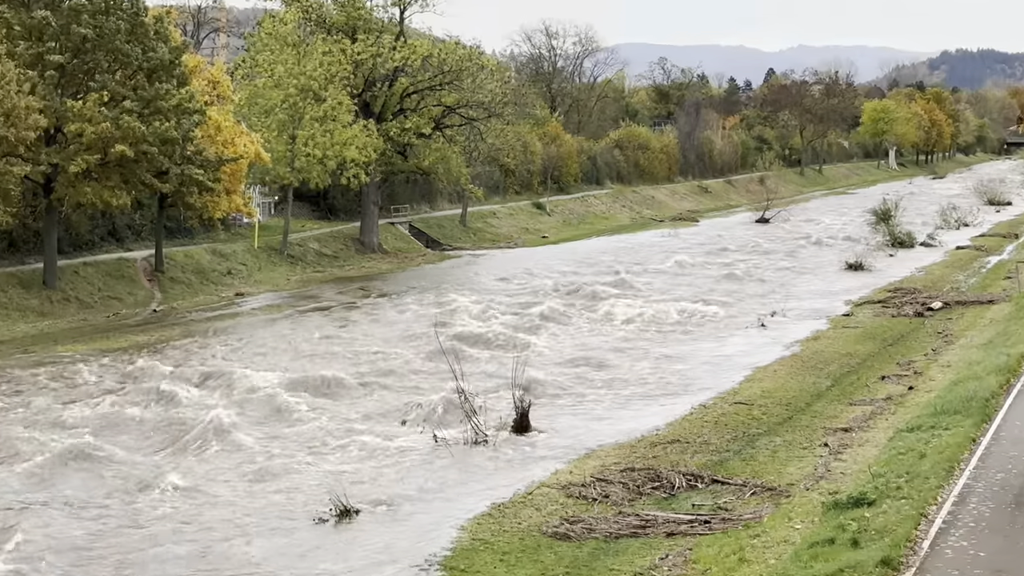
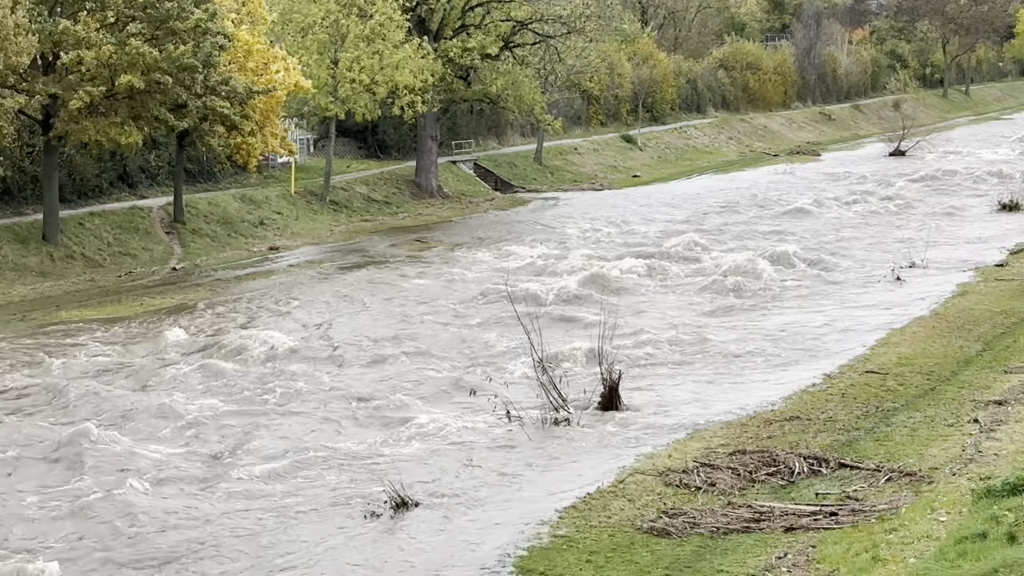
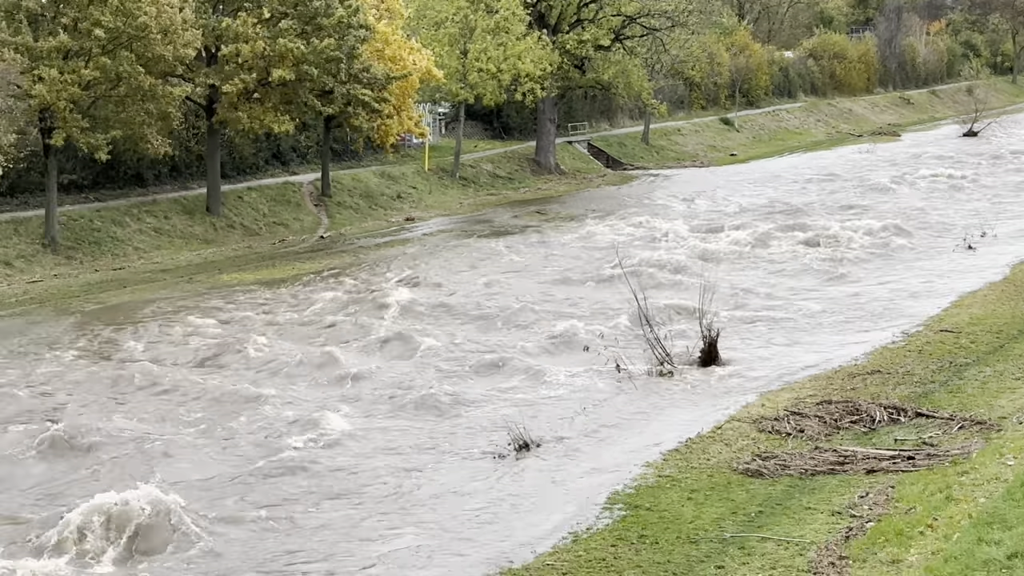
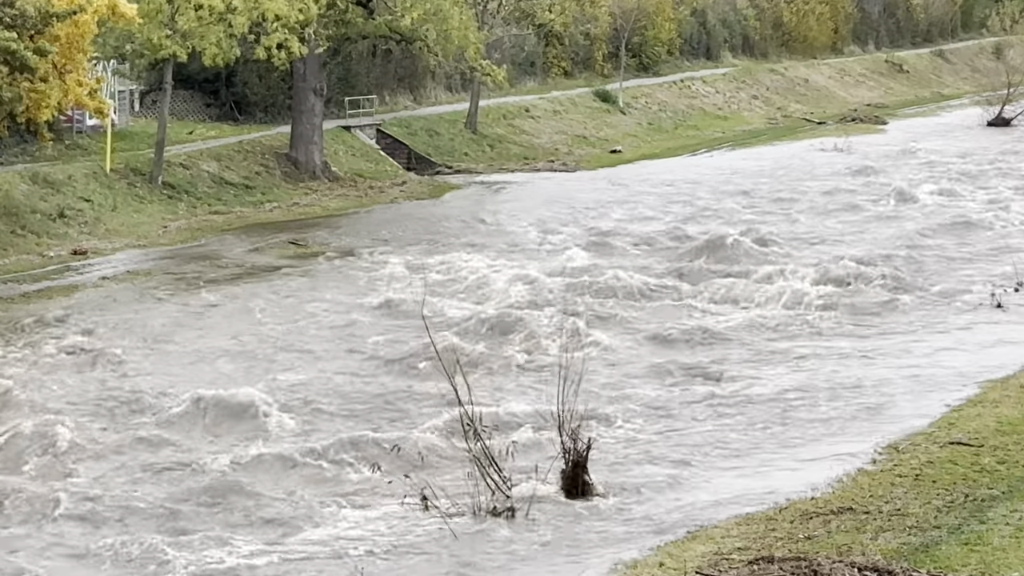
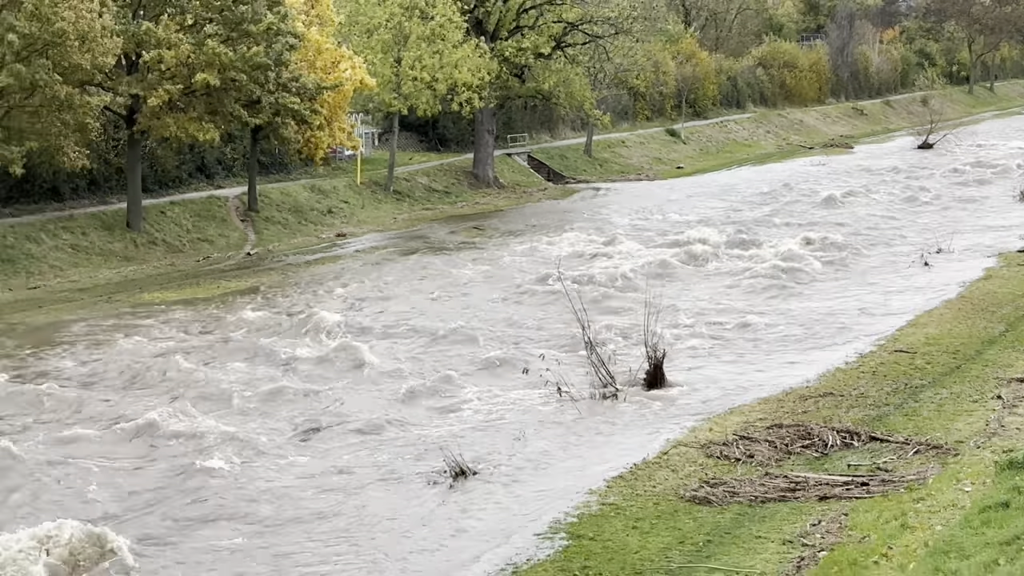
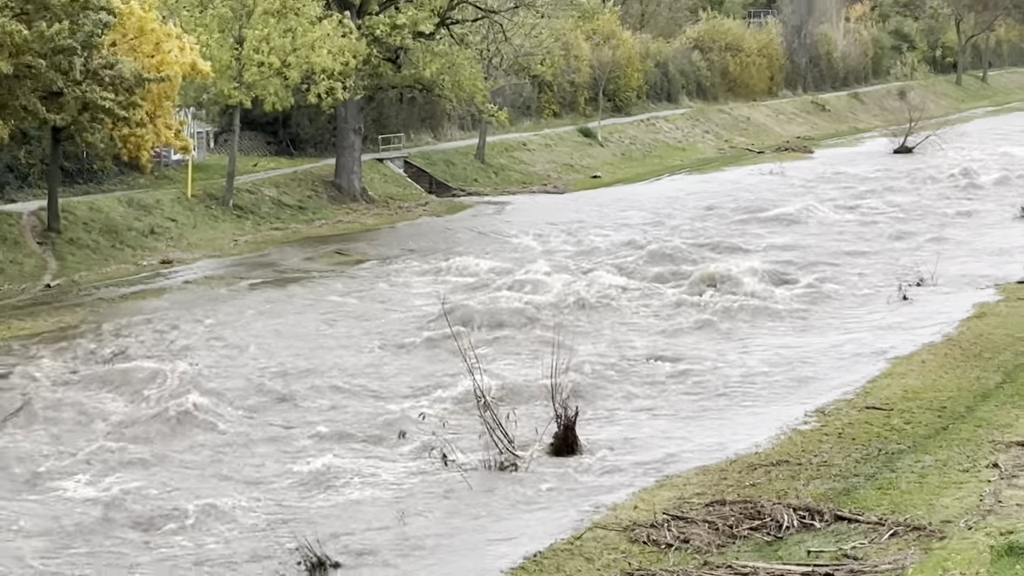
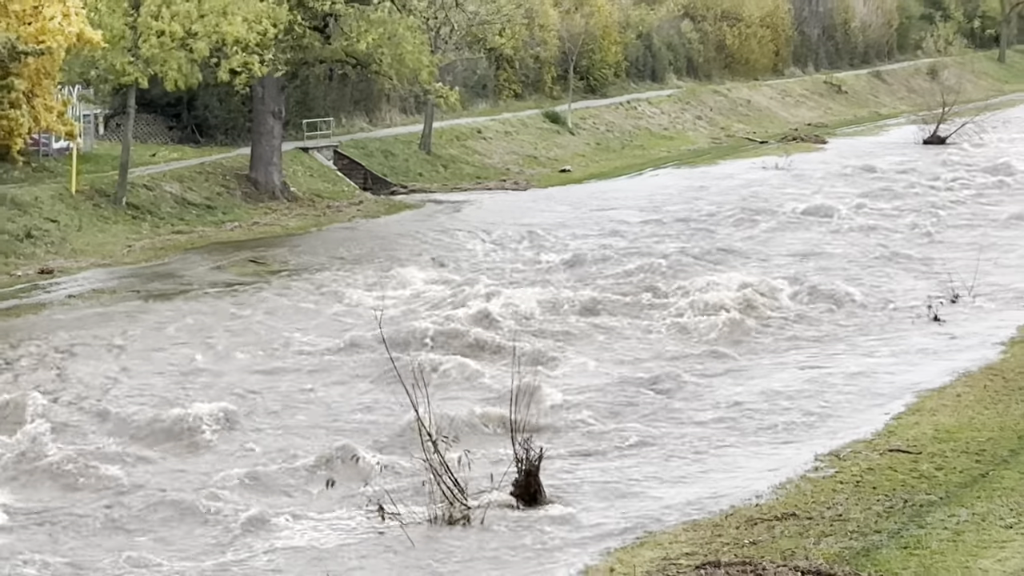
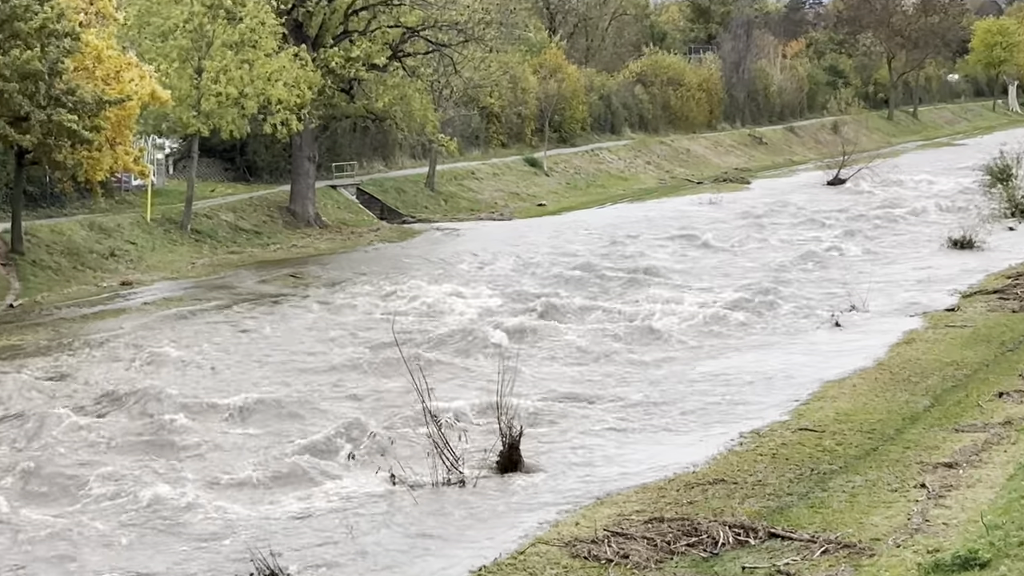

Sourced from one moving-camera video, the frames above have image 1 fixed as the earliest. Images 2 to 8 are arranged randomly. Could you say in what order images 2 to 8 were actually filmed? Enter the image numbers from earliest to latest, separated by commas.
8, 4, 7, 6, 2, 5, 3
